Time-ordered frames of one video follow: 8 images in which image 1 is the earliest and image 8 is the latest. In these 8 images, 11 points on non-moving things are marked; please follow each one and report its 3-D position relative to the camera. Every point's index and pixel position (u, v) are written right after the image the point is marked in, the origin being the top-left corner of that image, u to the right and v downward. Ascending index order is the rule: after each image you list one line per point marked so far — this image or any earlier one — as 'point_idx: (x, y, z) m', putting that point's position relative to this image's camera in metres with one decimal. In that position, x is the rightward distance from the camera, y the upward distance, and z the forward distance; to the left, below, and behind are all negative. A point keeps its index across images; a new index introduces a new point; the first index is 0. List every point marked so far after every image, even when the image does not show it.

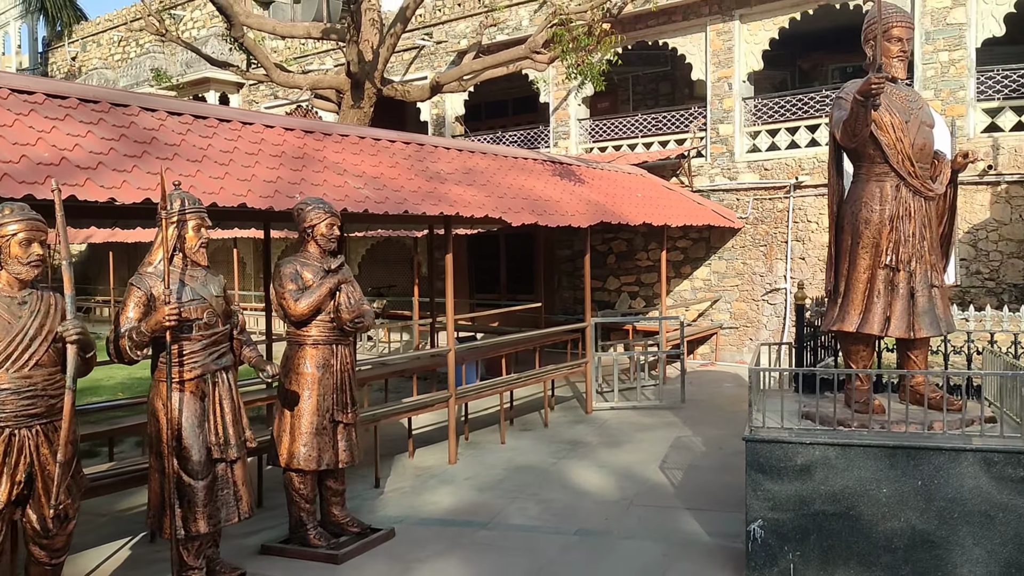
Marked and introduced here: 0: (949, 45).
0: (+4.5, +2.5, +9.5) m
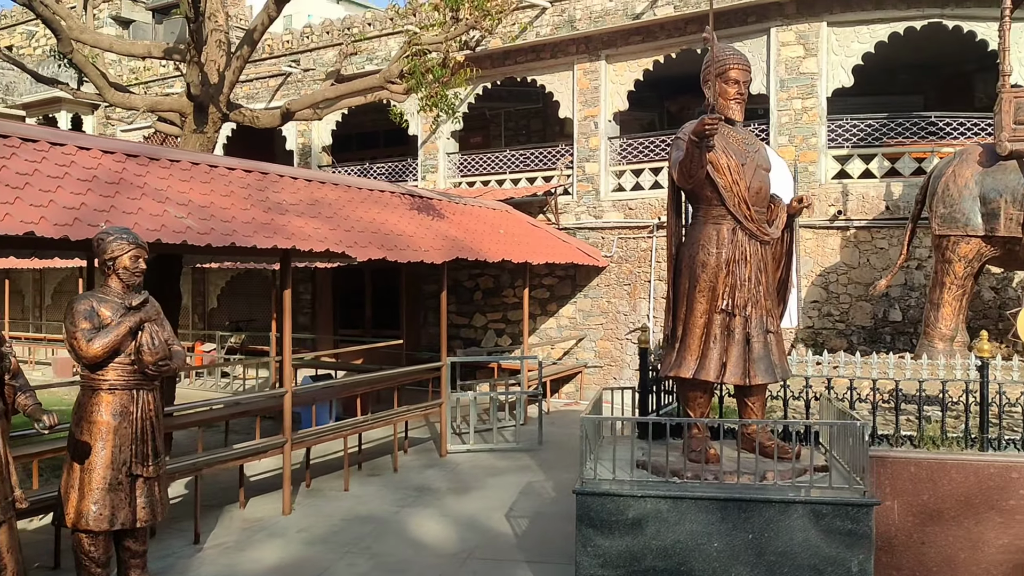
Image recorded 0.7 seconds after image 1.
0: (+3.1, +2.1, +9.8) m
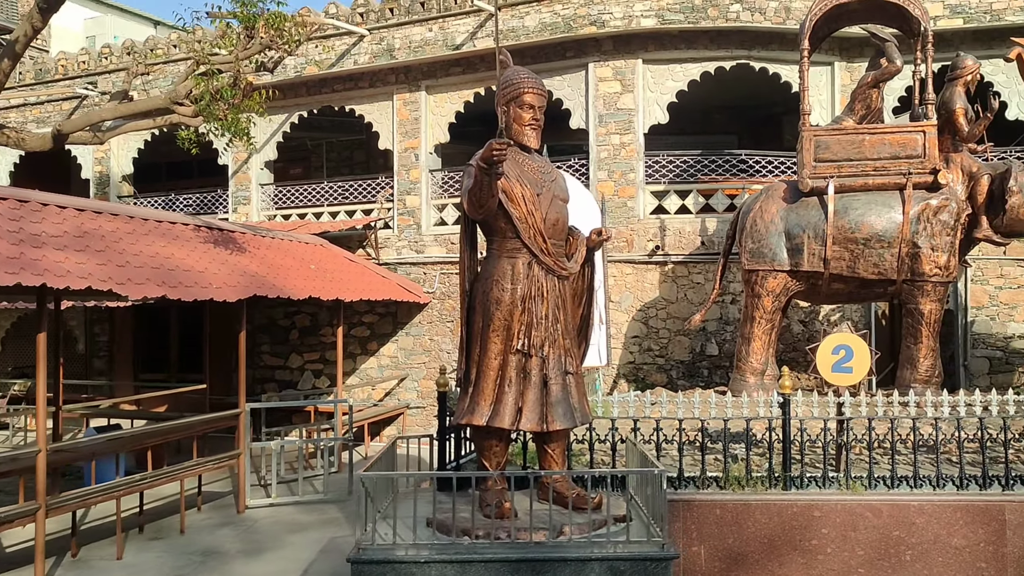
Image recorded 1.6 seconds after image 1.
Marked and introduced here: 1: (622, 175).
0: (+1.1, +1.7, +9.8) m
1: (+1.2, +1.2, +9.8) m
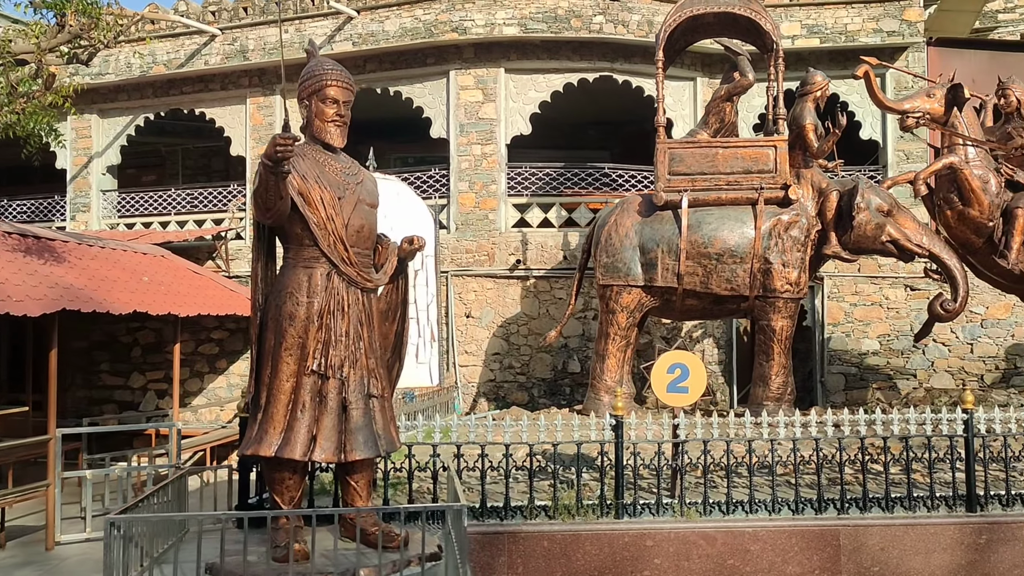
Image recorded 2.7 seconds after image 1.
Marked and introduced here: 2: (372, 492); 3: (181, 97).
0: (-0.3, +1.6, +9.5) m
1: (-0.3, +1.0, +9.5) m
2: (-0.6, -0.8, +3.8) m
3: (-3.8, +2.2, +10.6) m
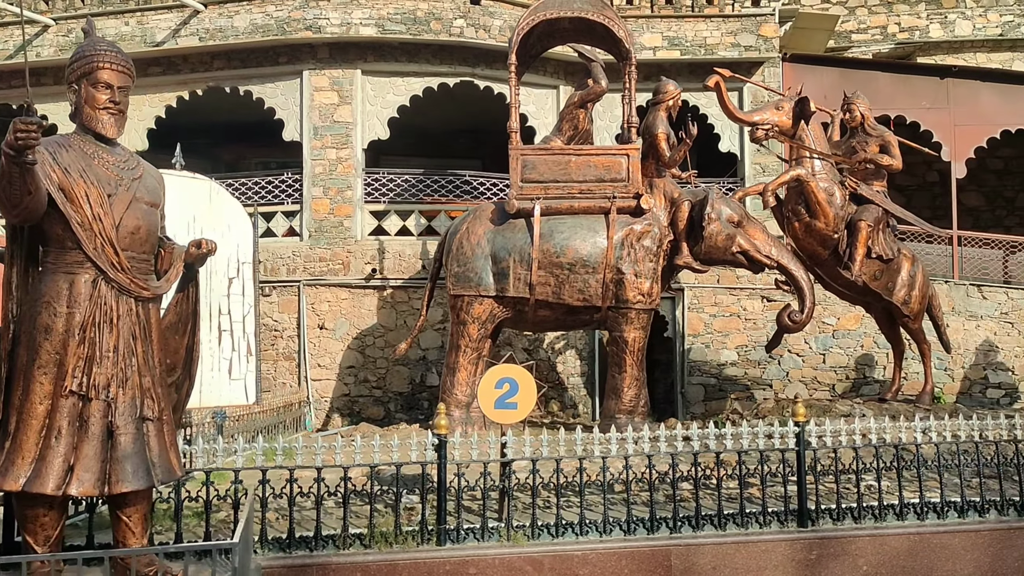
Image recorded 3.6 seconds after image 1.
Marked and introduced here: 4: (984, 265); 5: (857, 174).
0: (-1.8, +1.5, +9.1) m
1: (-1.7, +0.9, +9.1) m
2: (-1.3, -0.9, +3.3) m
3: (-5.3, +2.1, +9.7) m
4: (+5.3, +0.3, +10.3) m
5: (+3.0, +1.0, +7.8) m
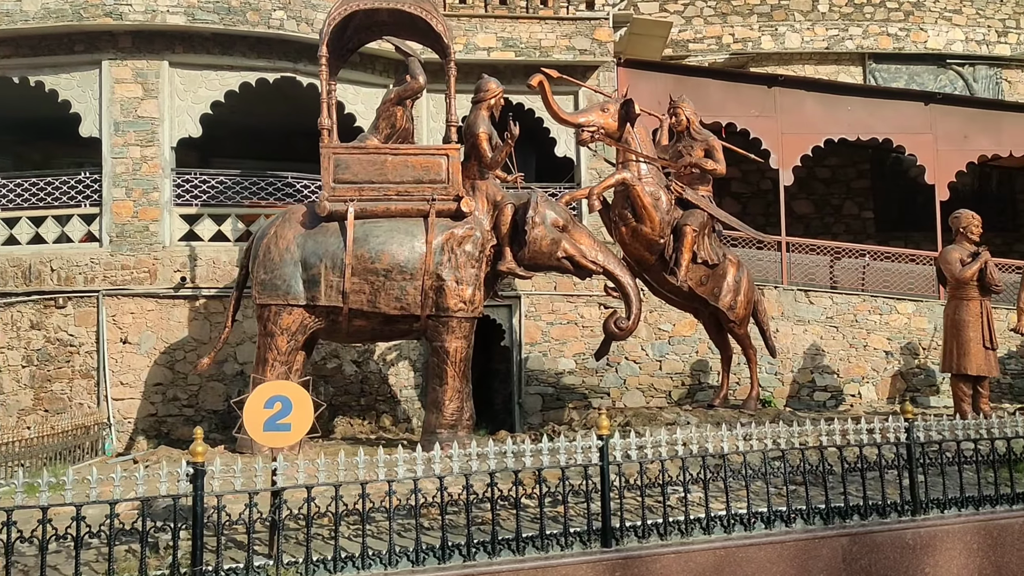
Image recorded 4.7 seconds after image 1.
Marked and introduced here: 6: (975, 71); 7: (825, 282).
0: (-3.4, +1.4, +8.4) m
1: (-3.4, +0.9, +8.3) m
2: (-2.1, -0.9, +2.7) m
3: (-7.0, +2.0, +8.5) m
4: (+3.5, +0.2, +10.6) m
5: (+1.5, +0.9, +7.8) m
6: (+6.7, +3.2, +13.3) m
7: (+3.6, +0.1, +10.5) m
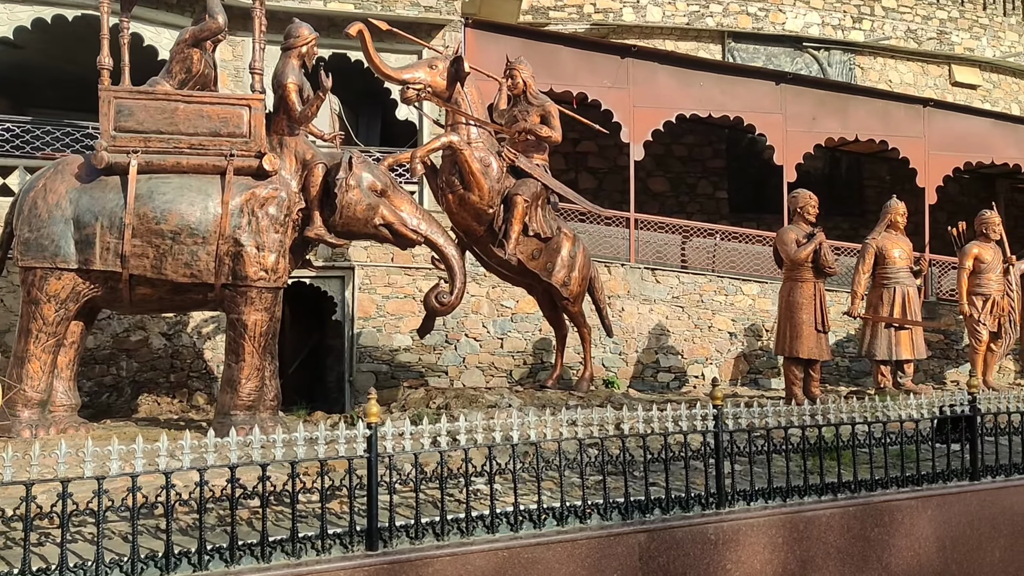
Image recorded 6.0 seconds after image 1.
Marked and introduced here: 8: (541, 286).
0: (-4.8, +1.7, +7.3) m
1: (-4.8, +1.2, +7.3) m
2: (-2.9, -0.7, +1.9) m
3: (-8.4, +2.4, +6.9) m
4: (+1.7, +0.4, +10.3) m
5: (0.0, +1.1, +7.3) m
6: (+4.6, +3.4, +13.4) m
7: (+1.8, +0.3, +10.3) m
8: (+0.2, 0.0, +7.4) m
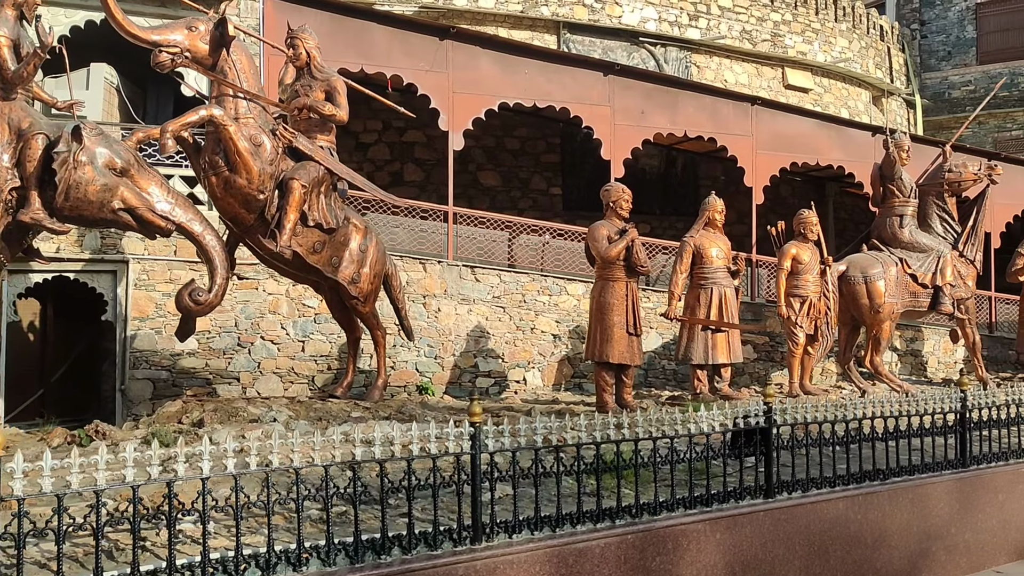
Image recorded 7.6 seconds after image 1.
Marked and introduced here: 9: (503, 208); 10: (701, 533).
0: (-6.3, +1.8, +5.8) m
1: (-6.3, +1.2, +5.8) m
2: (-3.7, -0.7, +0.7) m
3: (-9.8, +2.5, +4.9) m
4: (-0.3, +0.5, +9.7) m
5: (-1.5, +1.2, +6.5) m
6: (+2.2, +3.4, +13.1) m
7: (-0.2, +0.3, +9.7) m
8: (-1.3, 0.0, +6.6) m
9: (-0.1, +1.1, +12.2) m
10: (+0.9, -1.2, +4.5) m
